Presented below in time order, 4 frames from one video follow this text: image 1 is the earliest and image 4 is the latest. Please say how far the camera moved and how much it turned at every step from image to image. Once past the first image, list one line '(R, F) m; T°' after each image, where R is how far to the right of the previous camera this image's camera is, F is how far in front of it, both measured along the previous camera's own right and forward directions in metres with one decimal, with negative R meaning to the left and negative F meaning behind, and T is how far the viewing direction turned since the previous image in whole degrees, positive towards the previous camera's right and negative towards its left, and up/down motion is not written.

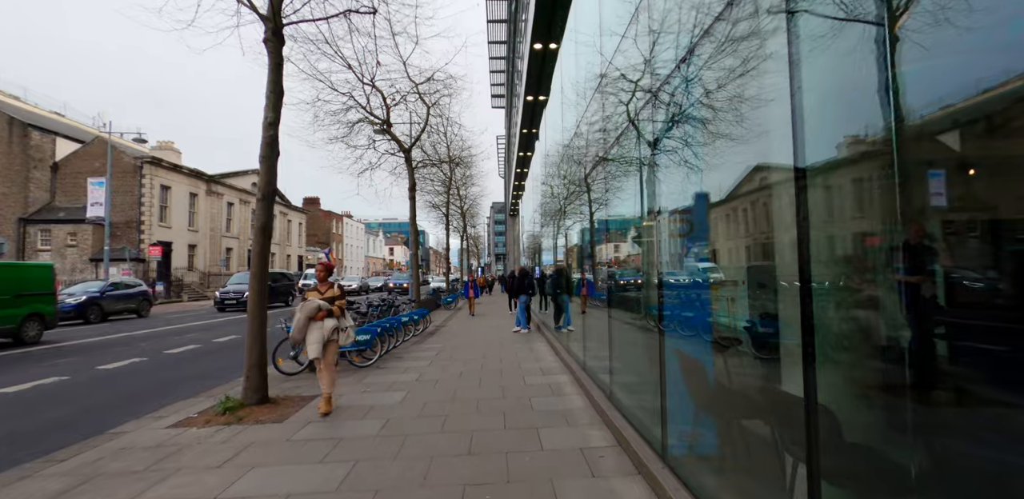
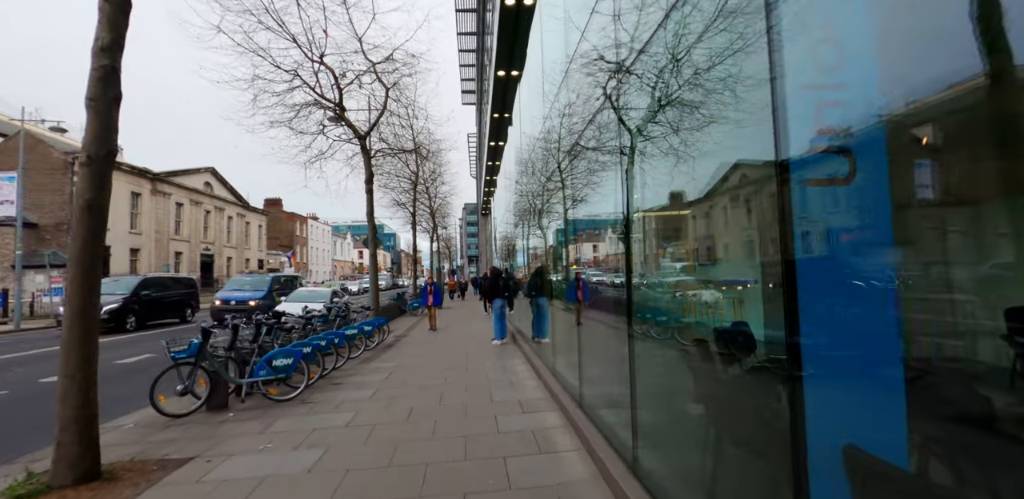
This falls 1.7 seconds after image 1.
(0.0, +1.2) m; +3°
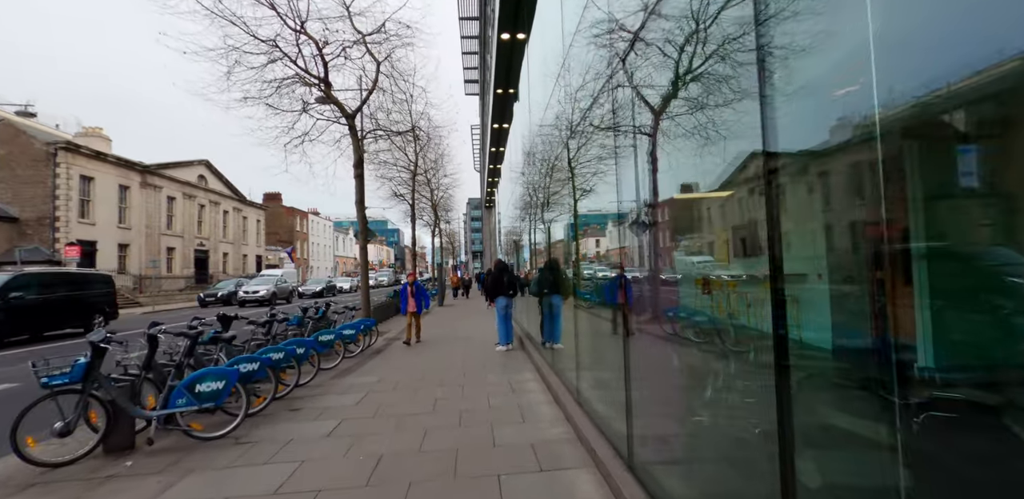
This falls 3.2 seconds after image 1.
(0.0, +1.0) m; -1°
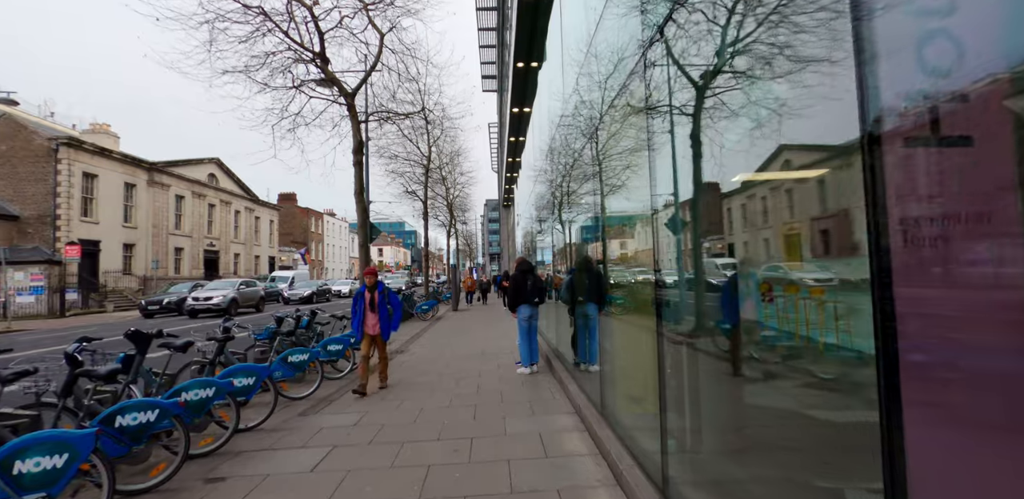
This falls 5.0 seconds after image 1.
(-0.1, +1.2) m; -2°
